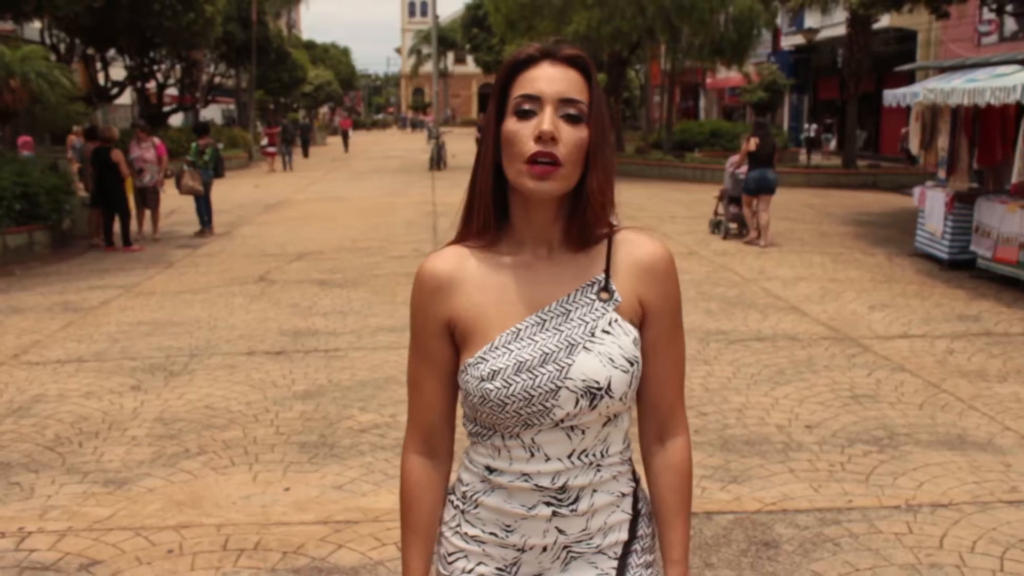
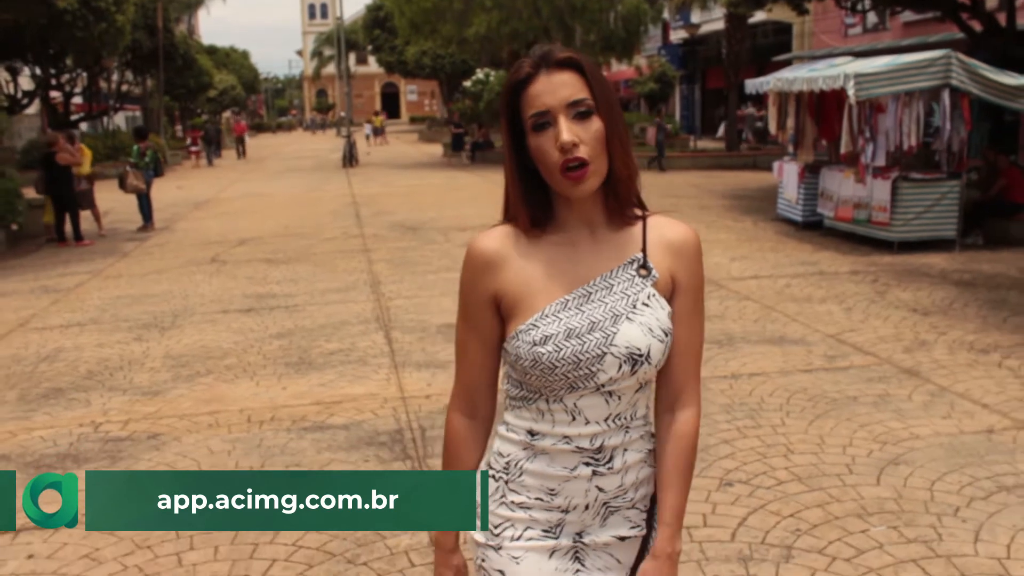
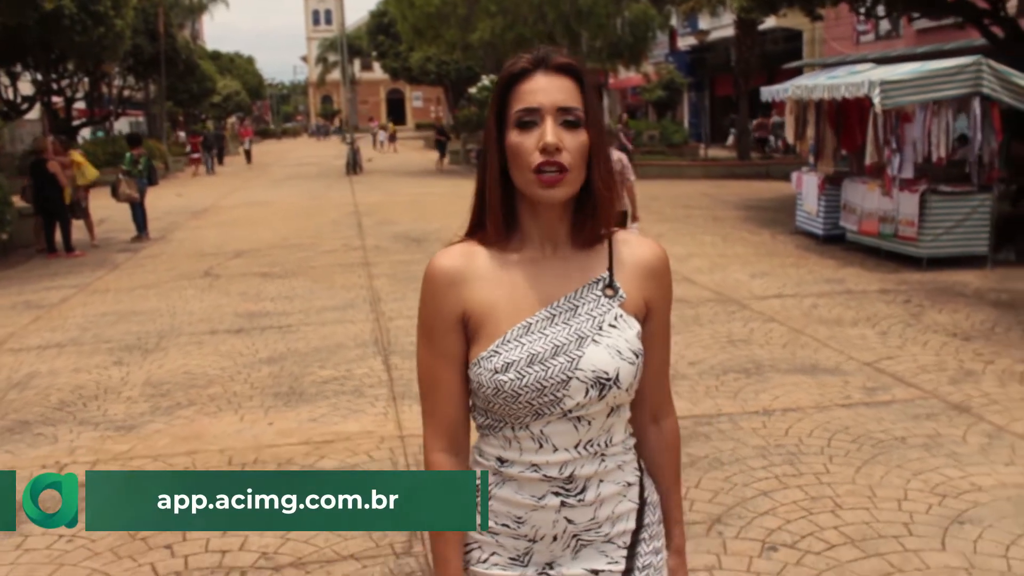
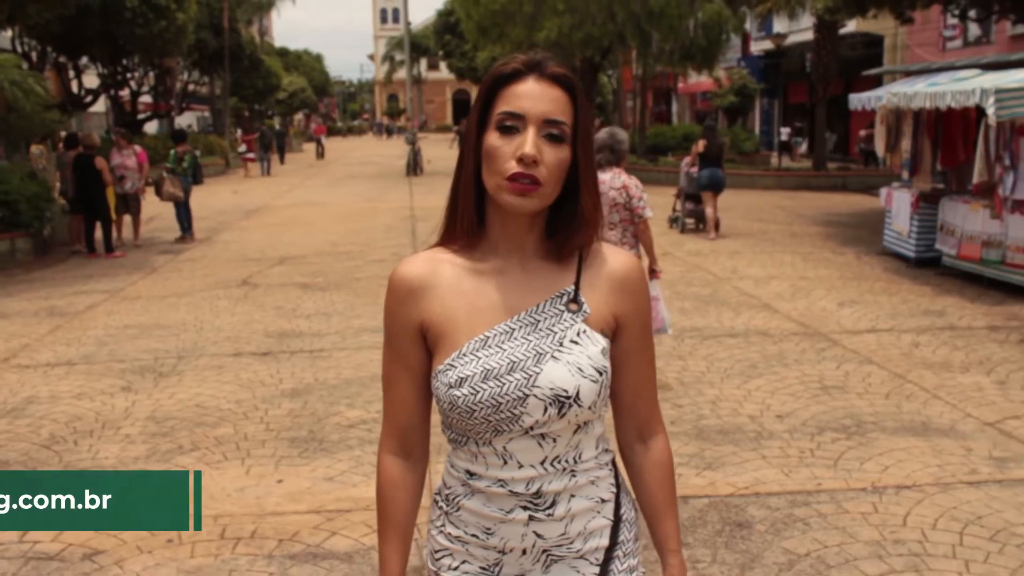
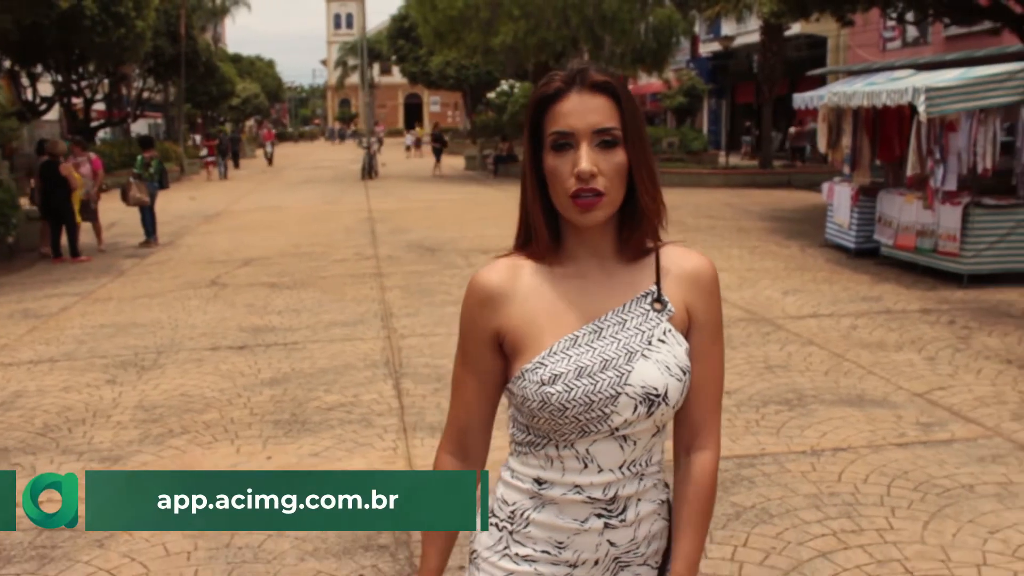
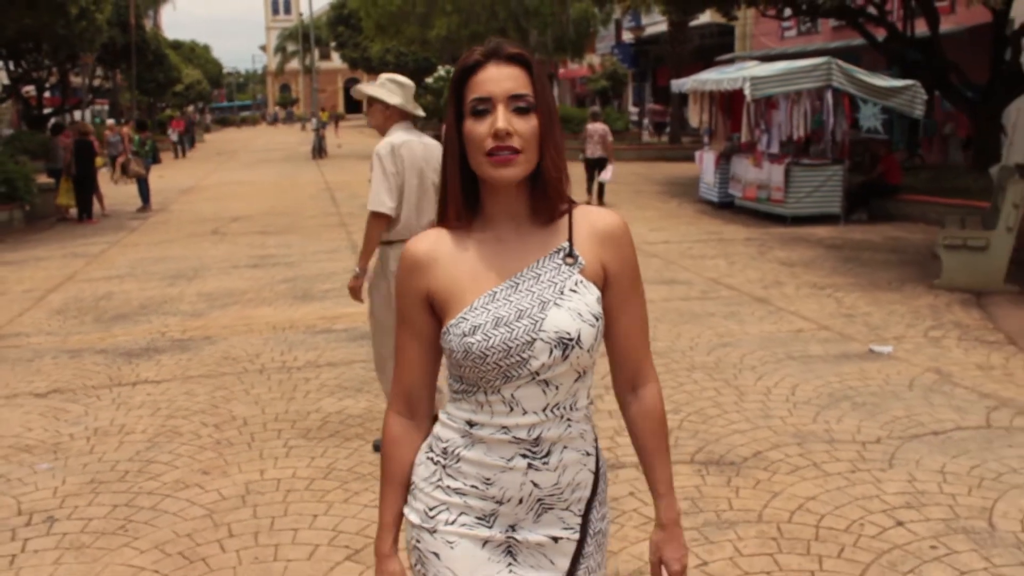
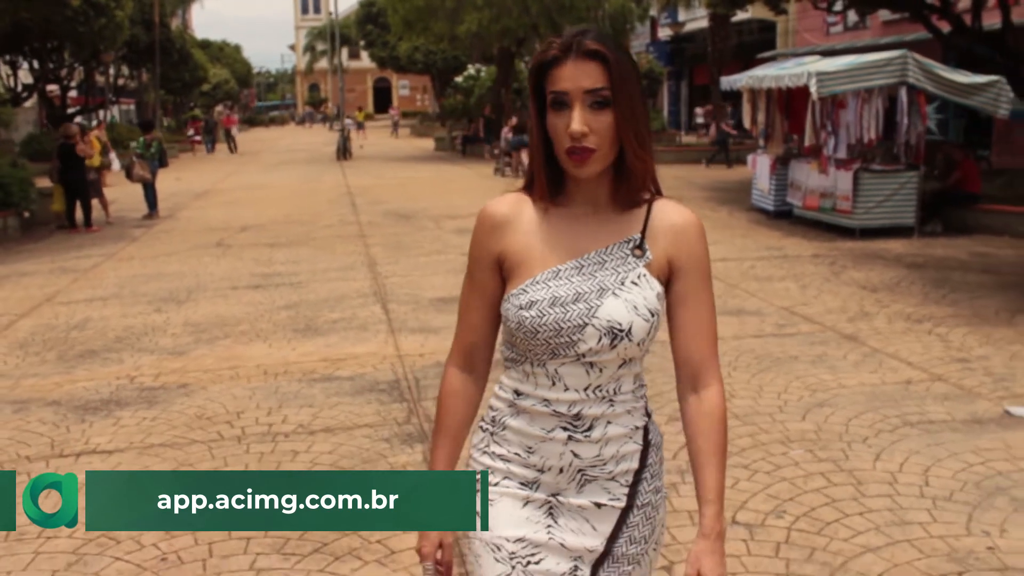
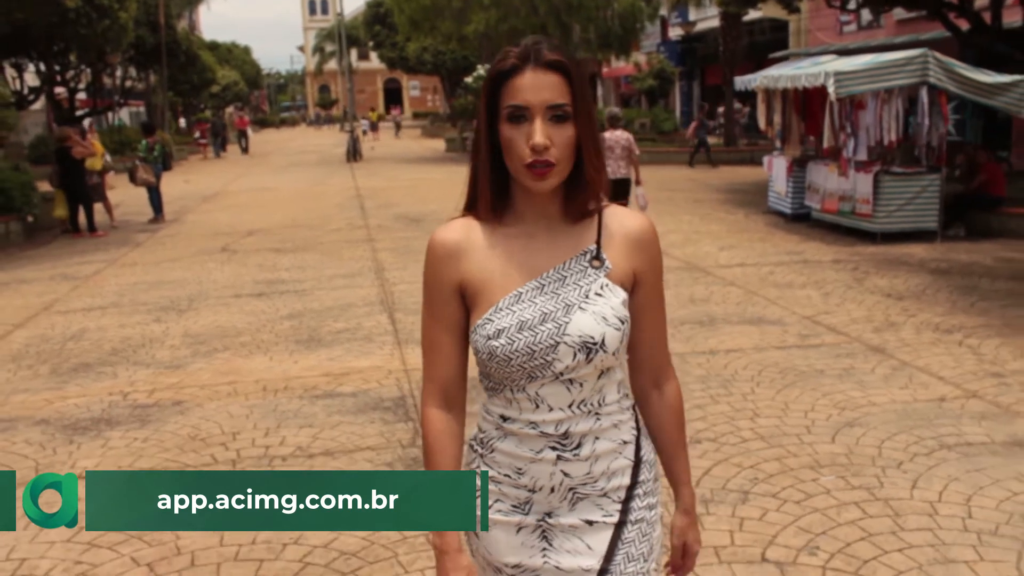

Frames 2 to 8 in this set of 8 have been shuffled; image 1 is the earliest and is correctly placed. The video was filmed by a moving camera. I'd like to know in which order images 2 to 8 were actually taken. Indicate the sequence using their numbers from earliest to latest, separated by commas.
4, 5, 3, 2, 8, 7, 6
